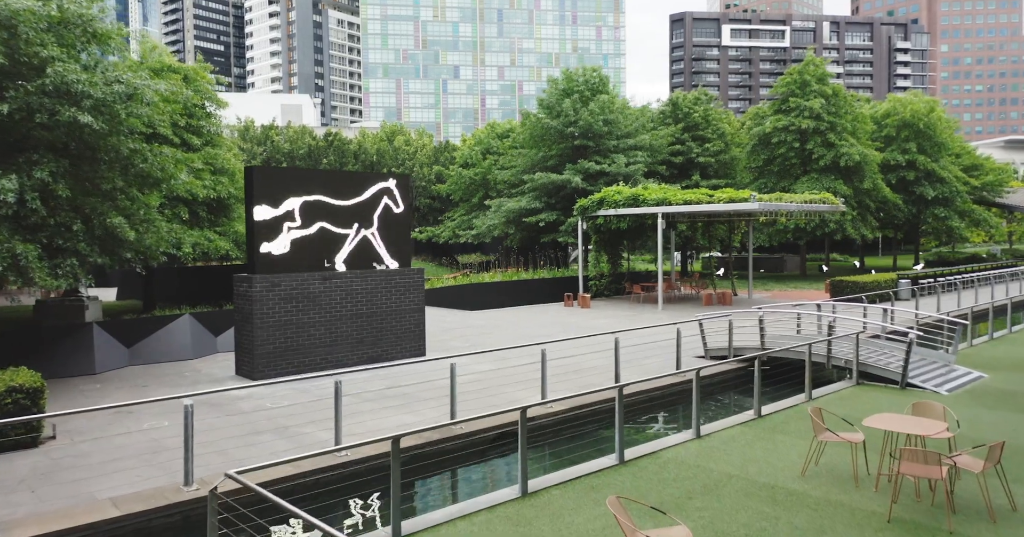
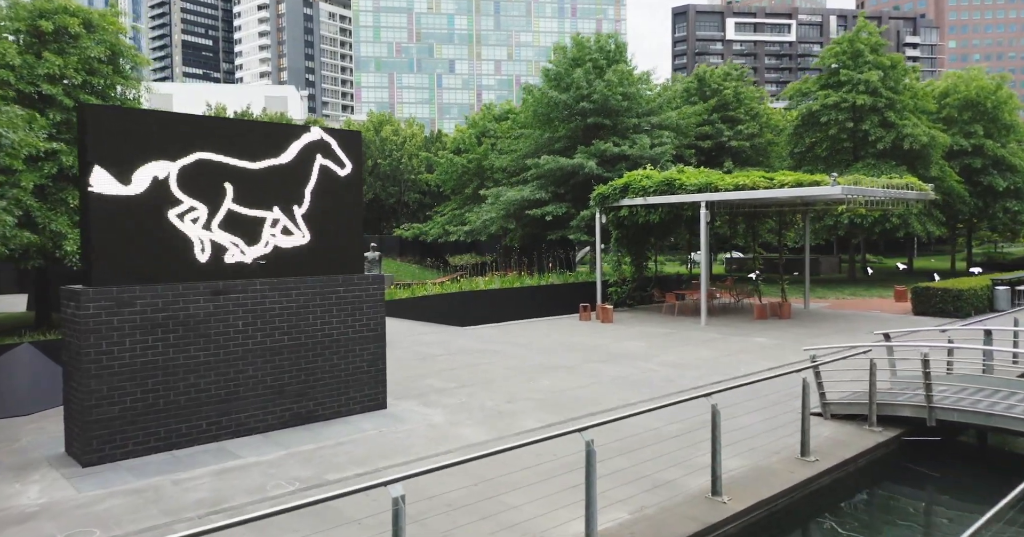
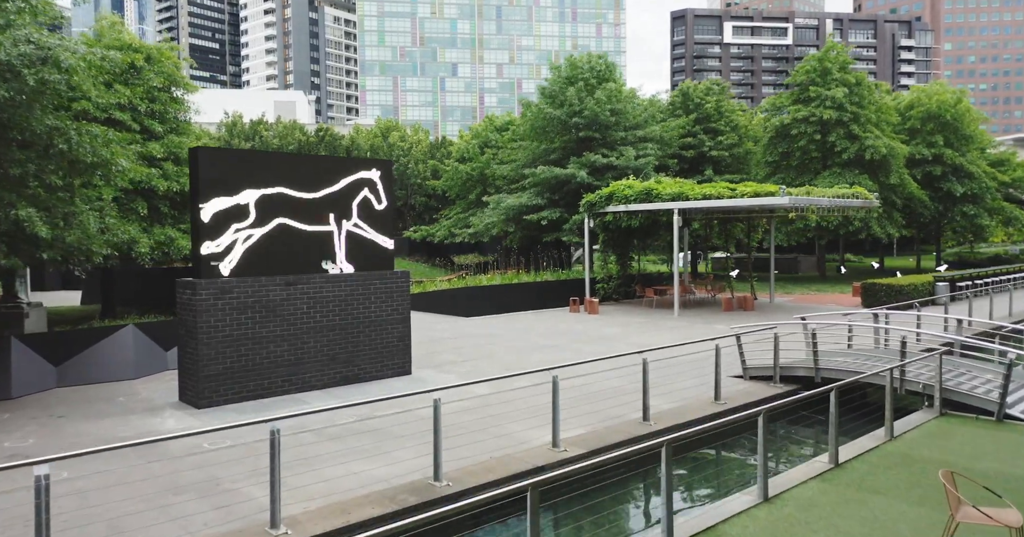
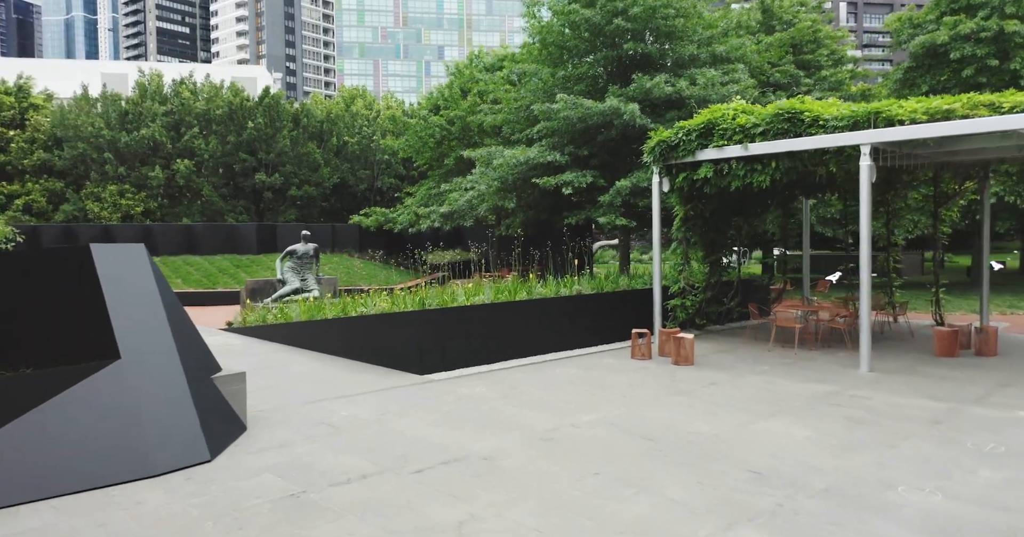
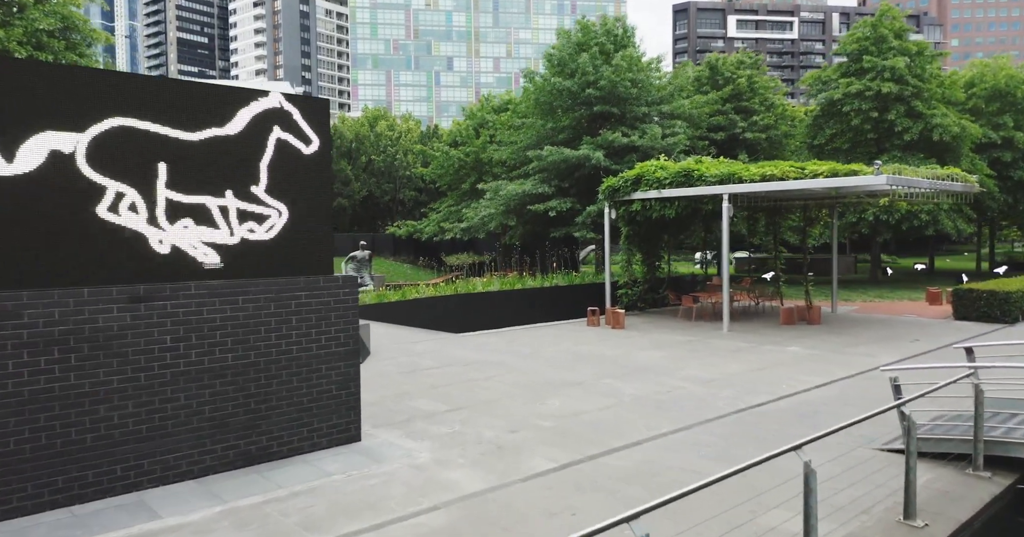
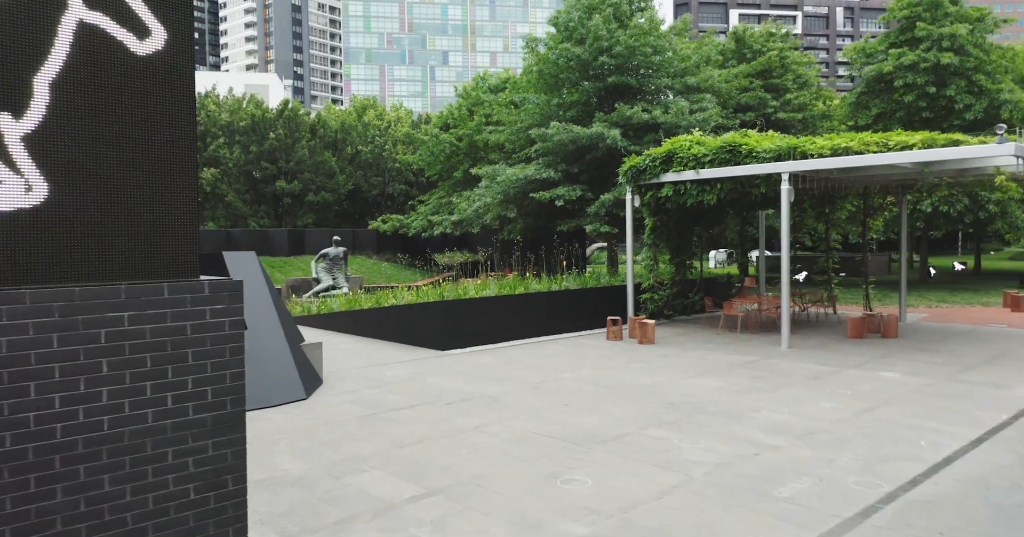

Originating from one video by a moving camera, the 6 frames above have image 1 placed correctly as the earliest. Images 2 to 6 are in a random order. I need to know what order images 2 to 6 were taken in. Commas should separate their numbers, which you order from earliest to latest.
3, 2, 5, 6, 4
